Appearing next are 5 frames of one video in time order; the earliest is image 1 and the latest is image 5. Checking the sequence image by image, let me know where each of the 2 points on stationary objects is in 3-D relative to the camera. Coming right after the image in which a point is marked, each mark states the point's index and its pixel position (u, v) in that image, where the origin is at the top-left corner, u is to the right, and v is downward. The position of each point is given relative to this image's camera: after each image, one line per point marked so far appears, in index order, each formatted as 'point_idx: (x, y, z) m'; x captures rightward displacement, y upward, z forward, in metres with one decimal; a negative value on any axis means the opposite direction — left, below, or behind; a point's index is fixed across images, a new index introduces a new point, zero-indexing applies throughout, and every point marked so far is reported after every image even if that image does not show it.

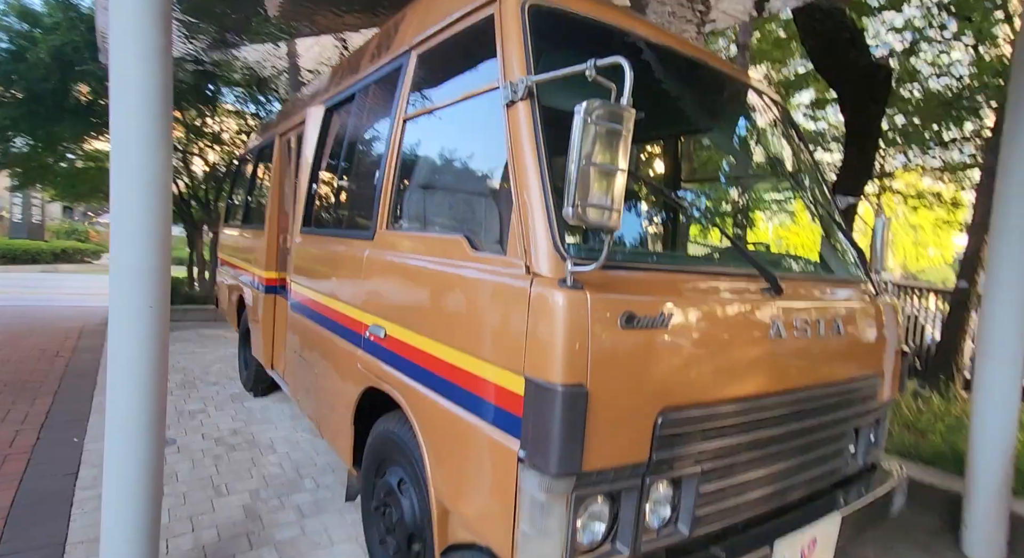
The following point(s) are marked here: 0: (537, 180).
0: (+0.1, +0.3, +1.7) m
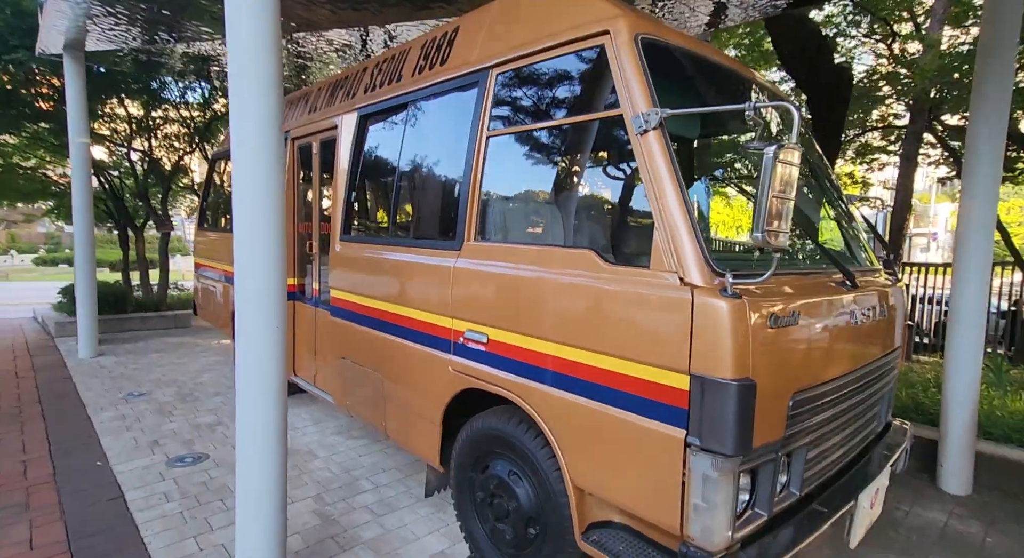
0: (+0.6, +0.3, +1.9) m
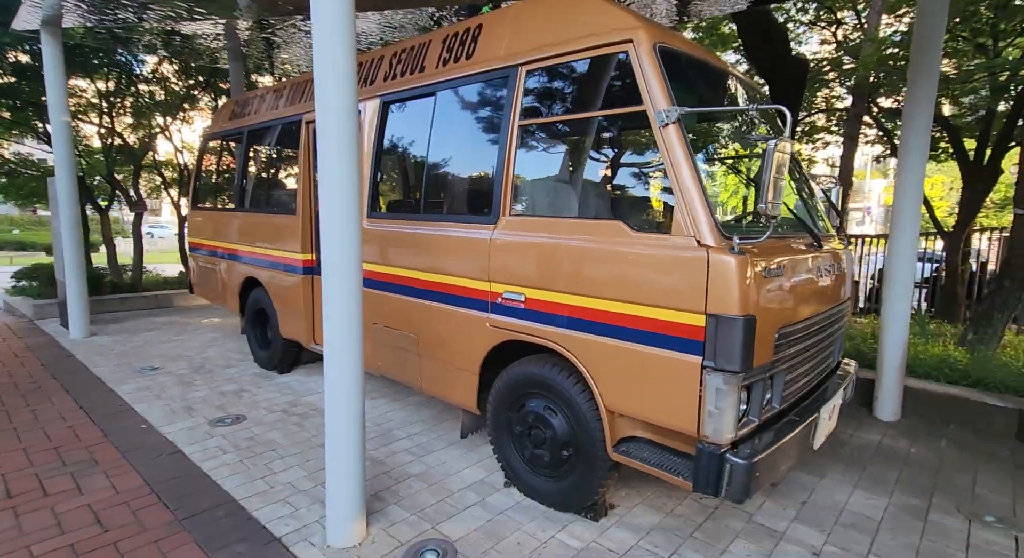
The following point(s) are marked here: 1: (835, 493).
0: (+0.8, +0.4, +2.4) m
1: (+1.9, -1.2, +3.2) m
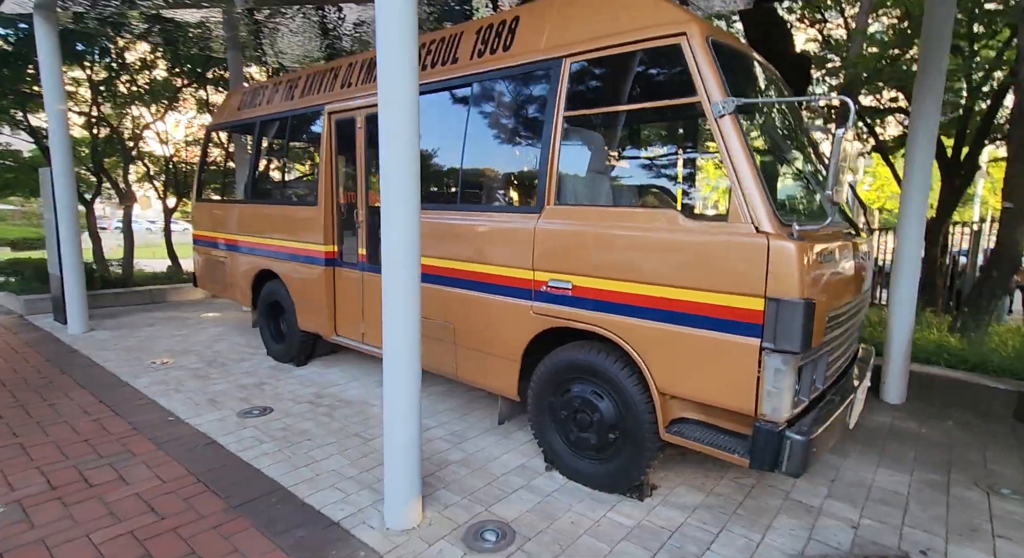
0: (+1.1, +0.5, +2.5) m
1: (+2.1, -1.2, +3.4) m
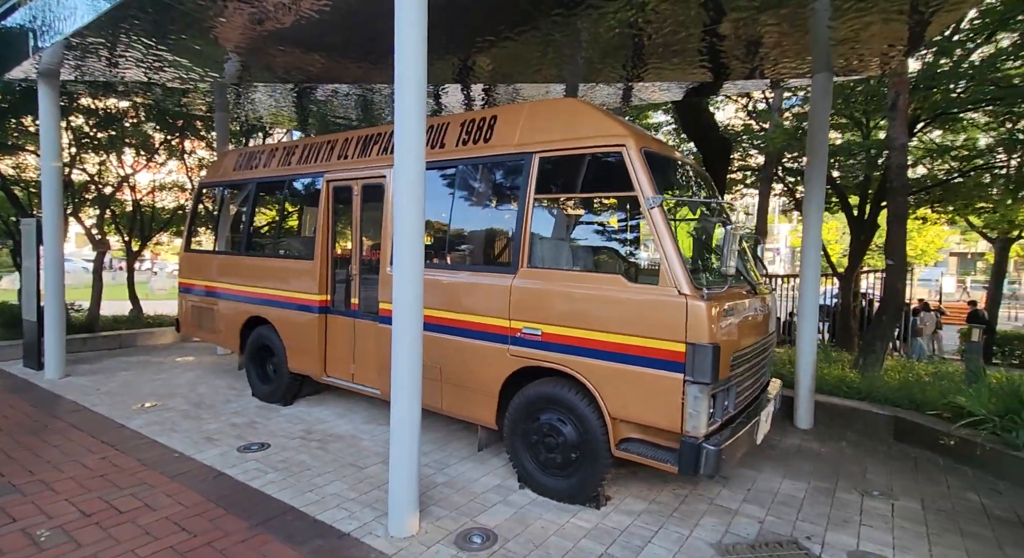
0: (+1.0, +0.2, +3.4) m
1: (+2.0, -1.5, +4.2) m
